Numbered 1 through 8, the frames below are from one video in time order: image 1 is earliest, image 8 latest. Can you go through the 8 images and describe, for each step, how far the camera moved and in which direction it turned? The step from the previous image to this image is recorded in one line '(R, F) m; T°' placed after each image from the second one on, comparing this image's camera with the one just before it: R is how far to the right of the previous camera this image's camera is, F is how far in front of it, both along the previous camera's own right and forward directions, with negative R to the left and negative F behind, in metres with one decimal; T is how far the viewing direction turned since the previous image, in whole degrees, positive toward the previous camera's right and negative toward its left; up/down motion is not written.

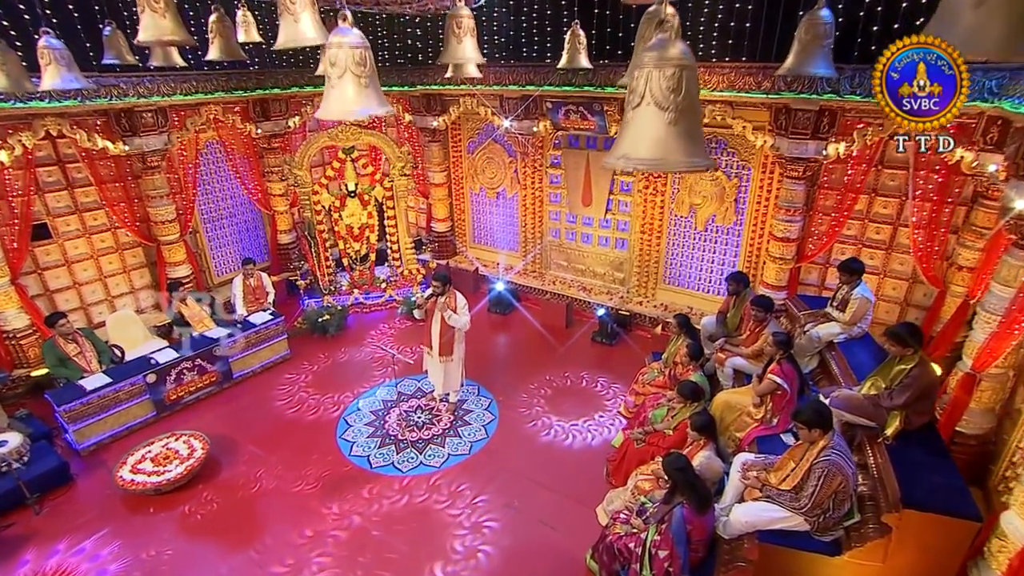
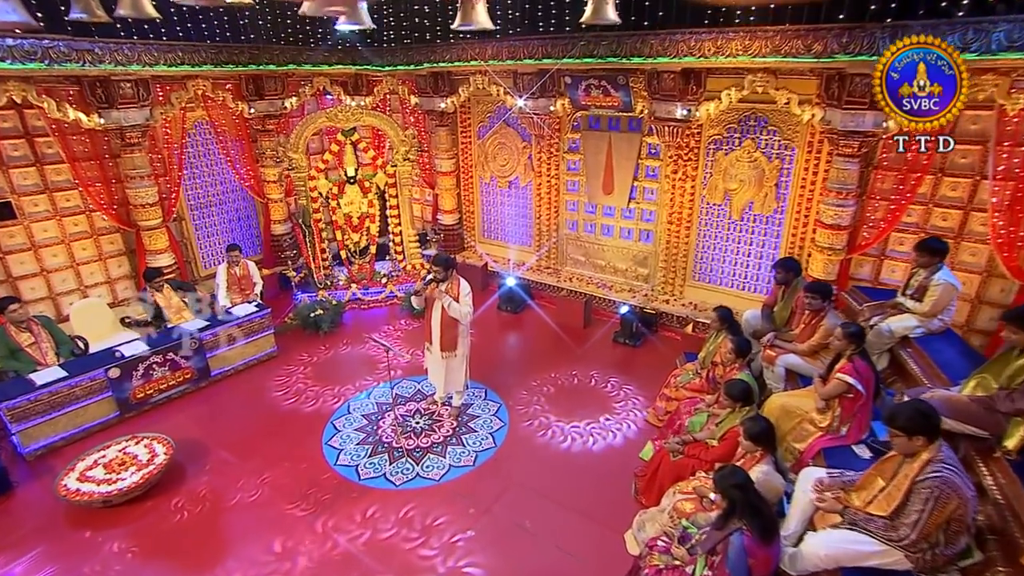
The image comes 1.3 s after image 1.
(0.0, +0.9) m; -1°
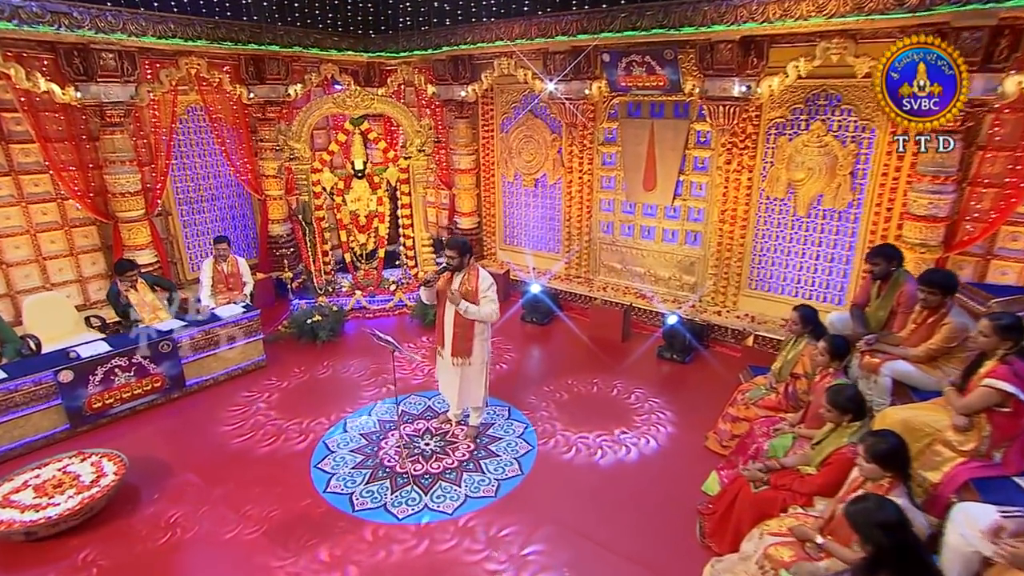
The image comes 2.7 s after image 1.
(-0.1, +1.0) m; -1°
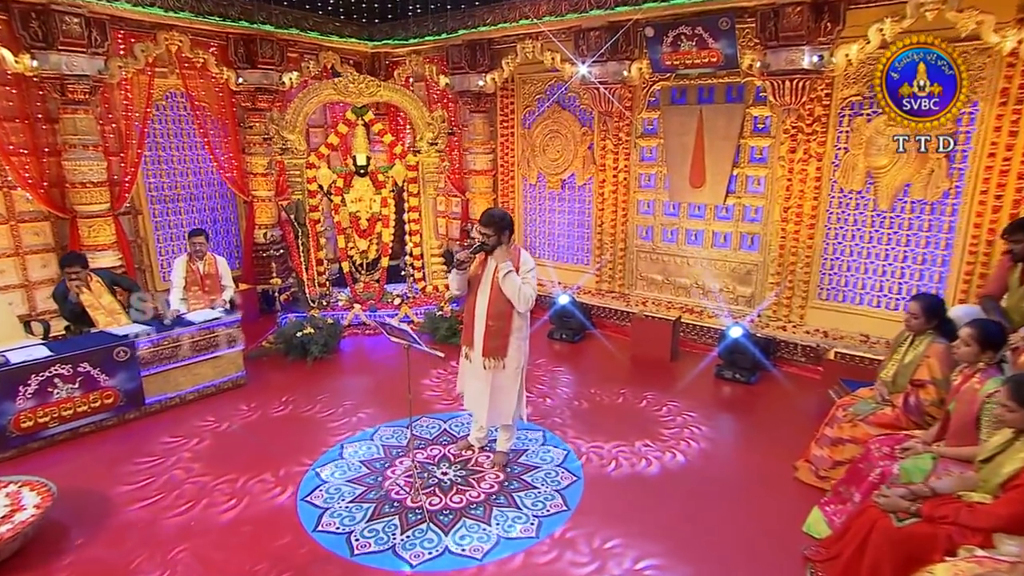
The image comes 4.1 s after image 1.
(-0.3, +1.1) m; +1°
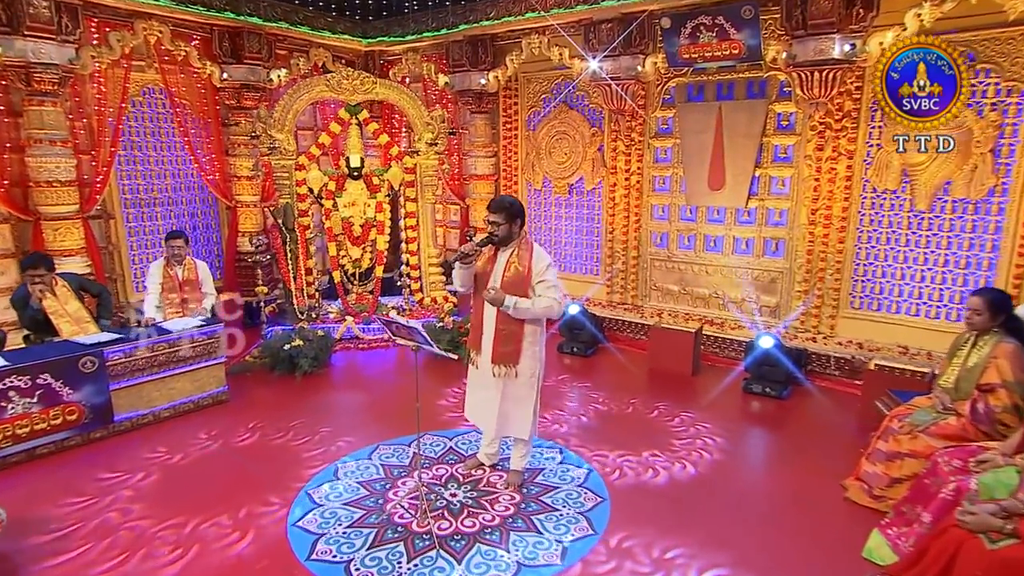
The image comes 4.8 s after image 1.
(-0.2, +0.5) m; +1°
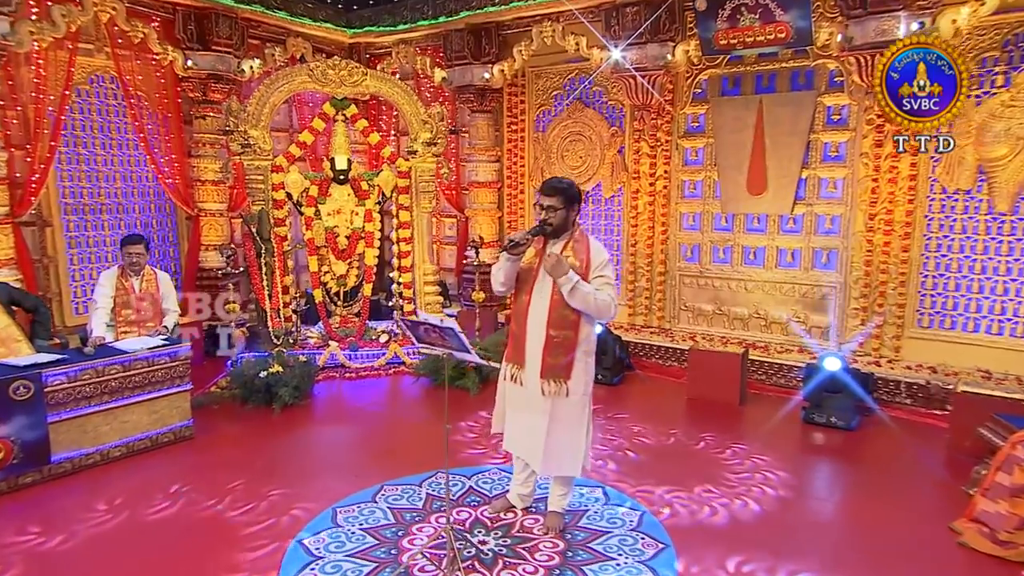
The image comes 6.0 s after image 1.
(-0.3, +0.8) m; +3°
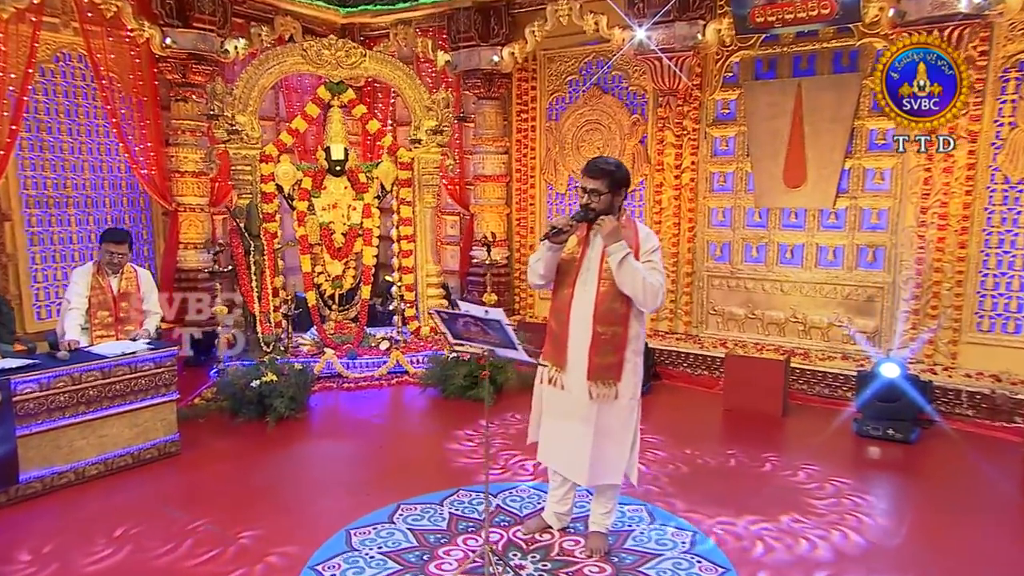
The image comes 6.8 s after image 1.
(-0.2, +0.5) m; +1°
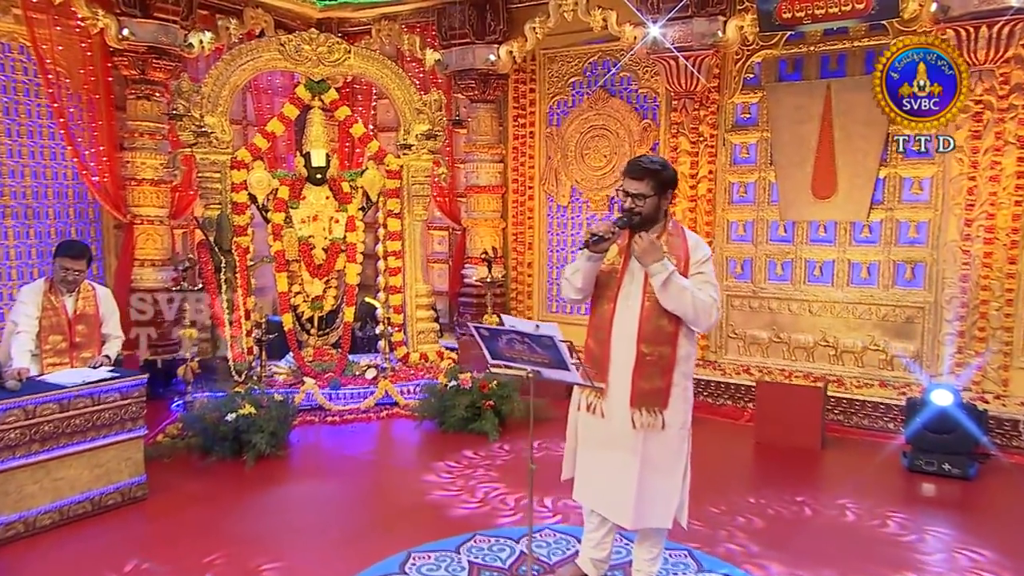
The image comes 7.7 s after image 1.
(-0.2, +0.5) m; +2°
